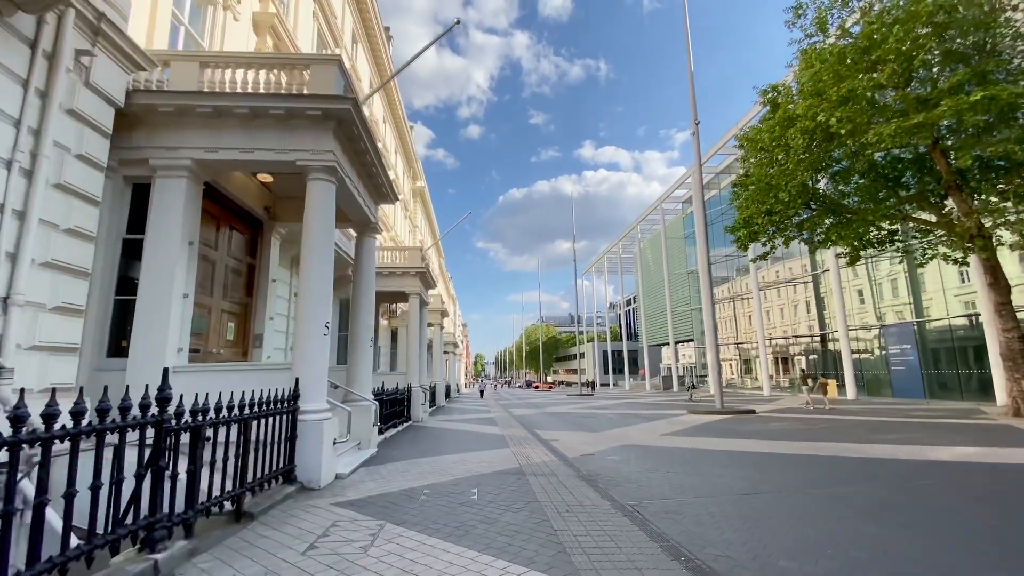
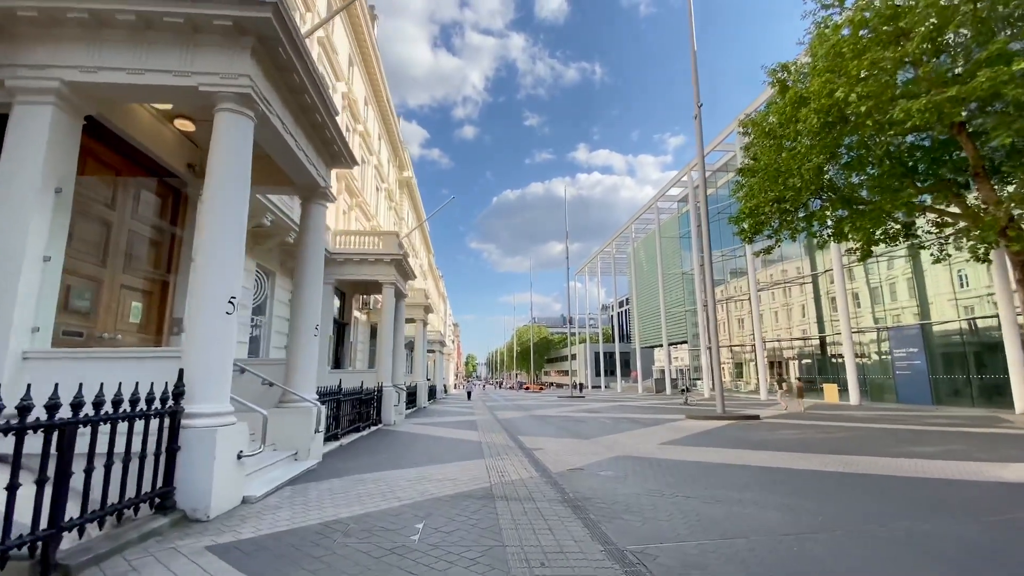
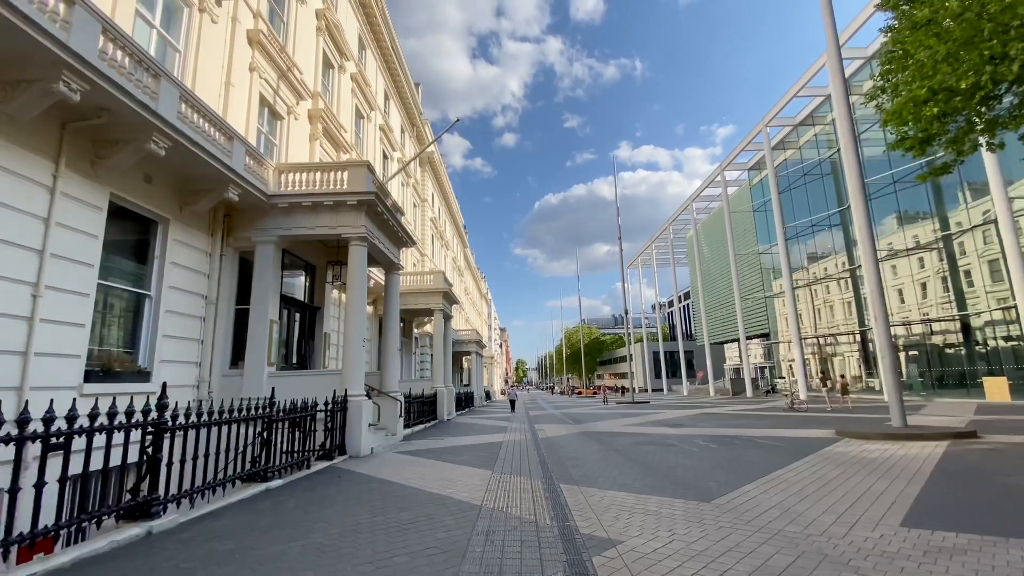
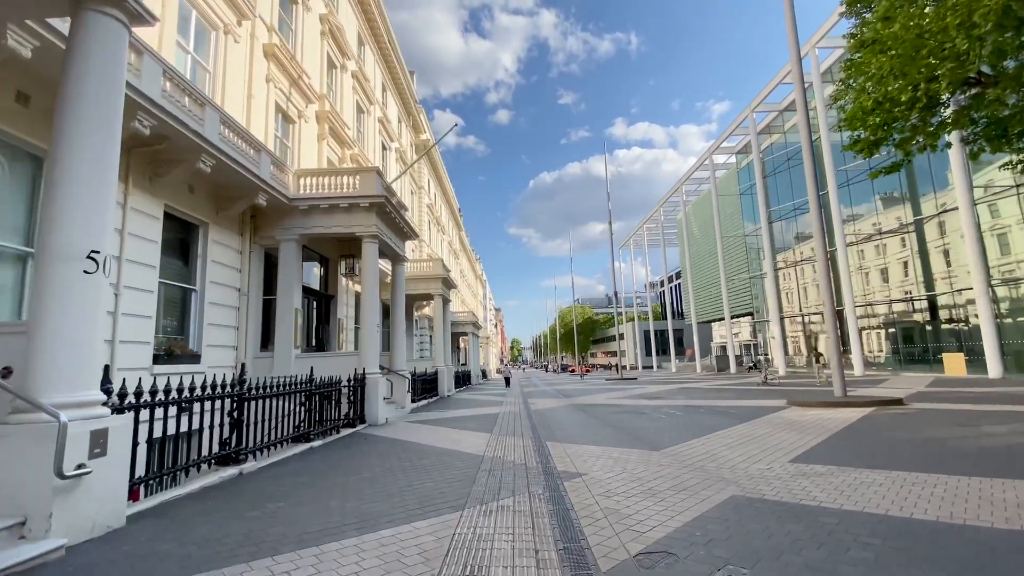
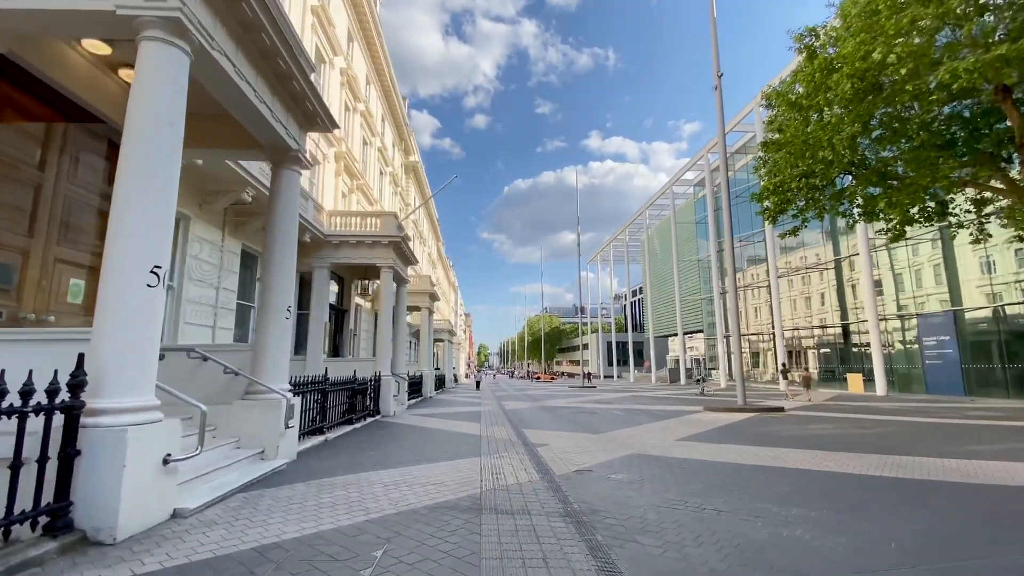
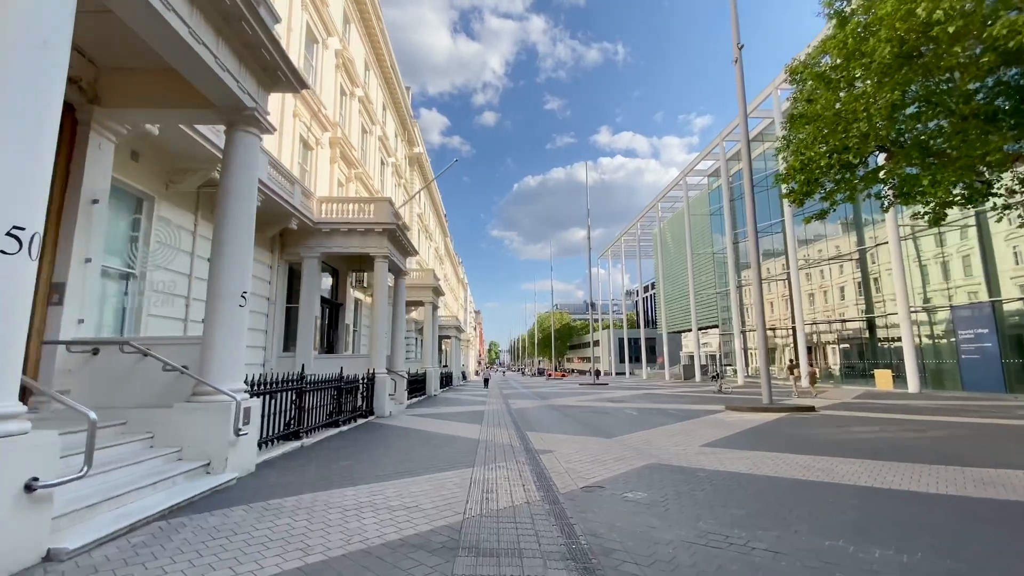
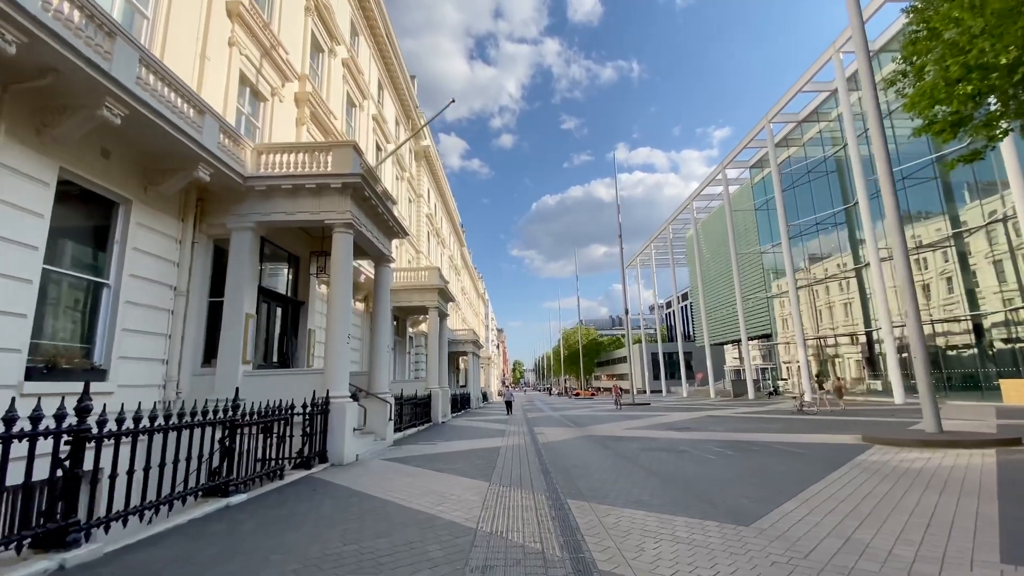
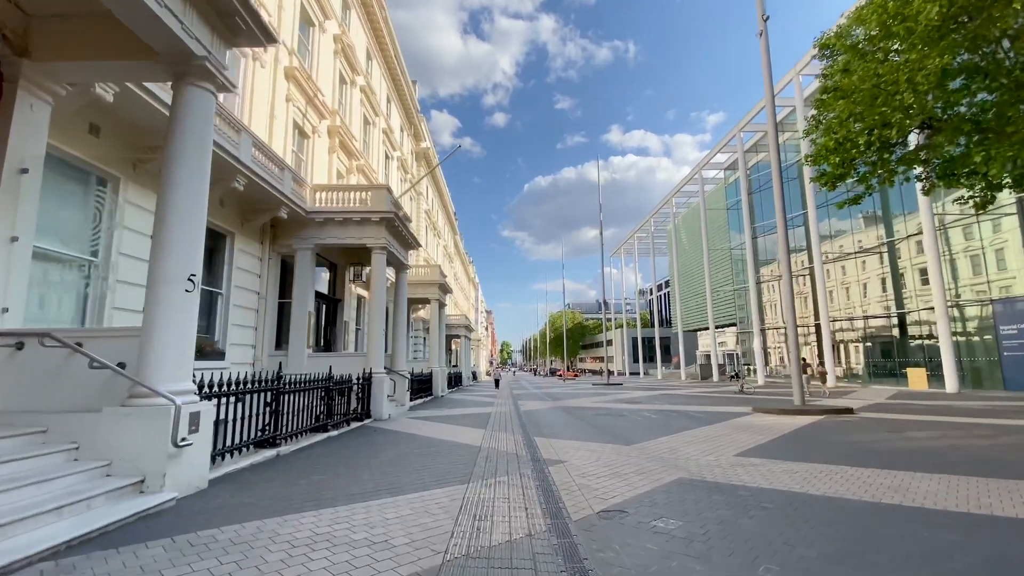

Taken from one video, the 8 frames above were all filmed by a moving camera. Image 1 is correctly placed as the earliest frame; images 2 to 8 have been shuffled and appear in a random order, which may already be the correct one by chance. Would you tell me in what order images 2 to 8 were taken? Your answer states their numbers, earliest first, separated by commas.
2, 5, 6, 8, 4, 3, 7
